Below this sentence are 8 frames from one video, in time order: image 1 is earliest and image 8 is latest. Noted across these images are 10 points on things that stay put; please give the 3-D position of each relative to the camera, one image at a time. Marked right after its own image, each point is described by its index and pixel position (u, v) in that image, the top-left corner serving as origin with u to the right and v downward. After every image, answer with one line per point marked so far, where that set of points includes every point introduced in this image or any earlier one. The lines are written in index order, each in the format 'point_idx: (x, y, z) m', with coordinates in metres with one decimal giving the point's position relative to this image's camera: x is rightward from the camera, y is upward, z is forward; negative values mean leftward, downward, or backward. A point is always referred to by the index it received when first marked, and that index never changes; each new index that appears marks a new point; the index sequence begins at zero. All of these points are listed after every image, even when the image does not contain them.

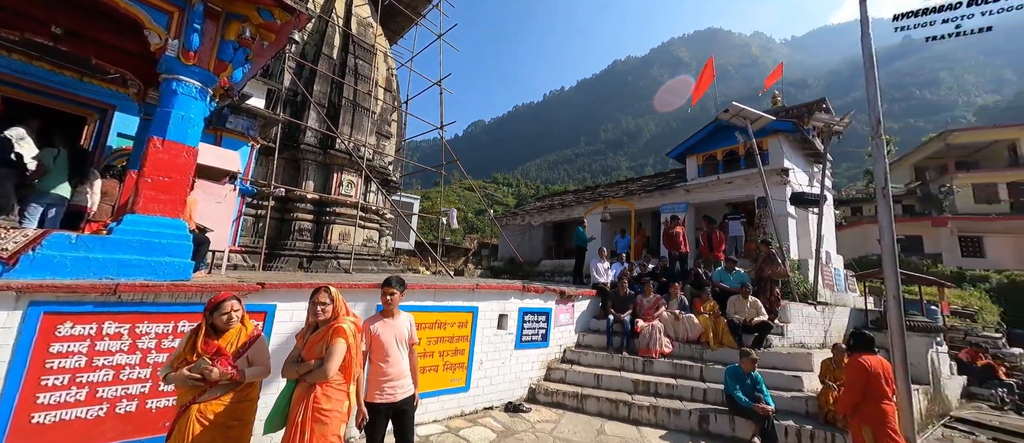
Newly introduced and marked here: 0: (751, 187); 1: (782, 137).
0: (+6.4, +0.9, +9.9) m
1: (+7.2, +2.3, +9.9) m
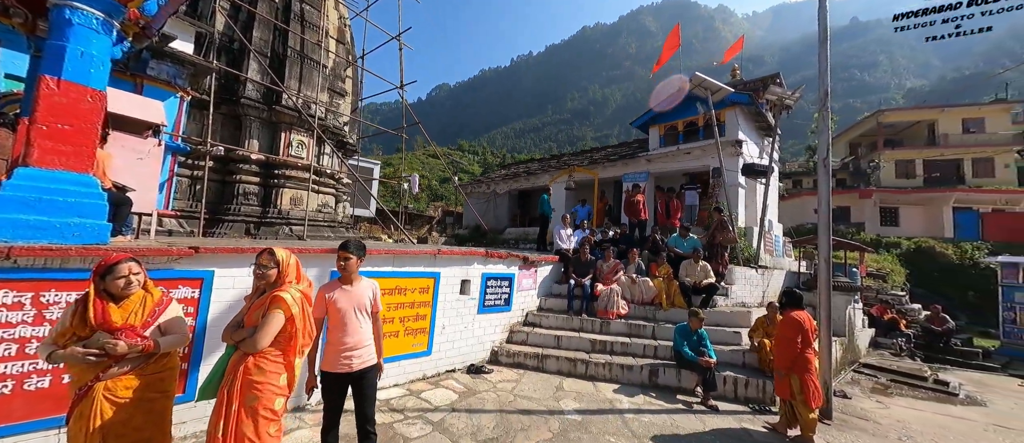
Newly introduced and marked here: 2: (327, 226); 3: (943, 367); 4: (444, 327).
0: (+5.4, +1.8, +10.3) m
1: (+6.3, +3.1, +10.2) m
2: (-4.5, -0.1, +9.0) m
3: (+9.9, -3.3, +8.6) m
4: (-0.9, -1.4, +4.9) m
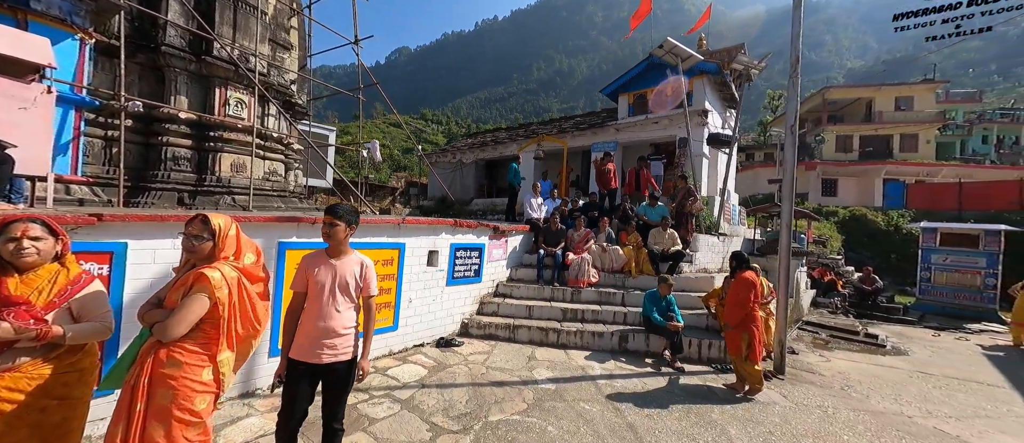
0: (+4.5, +2.6, +10.4) m
1: (+5.3, +3.9, +10.3) m
2: (-5.3, +0.6, +8.3) m
3: (+9.1, -2.5, +9.5) m
4: (-1.3, -1.0, +4.6) m
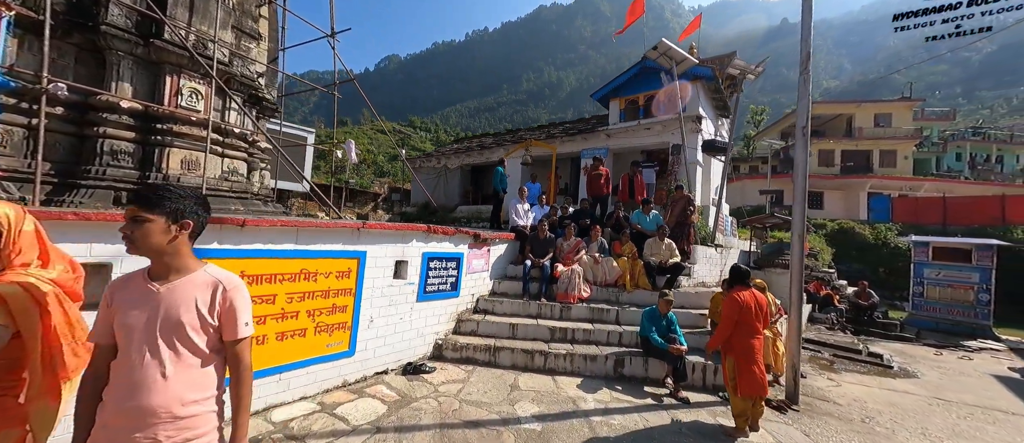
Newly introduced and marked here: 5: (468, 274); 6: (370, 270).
0: (+4.1, +2.3, +9.9) m
1: (+5.0, +3.7, +9.9) m
2: (-5.6, +0.5, +7.5) m
3: (+8.7, -2.9, +9.1) m
4: (-1.5, -1.0, +3.9) m
5: (-0.6, -0.7, +5.2) m
6: (-1.5, -0.5, +3.9) m
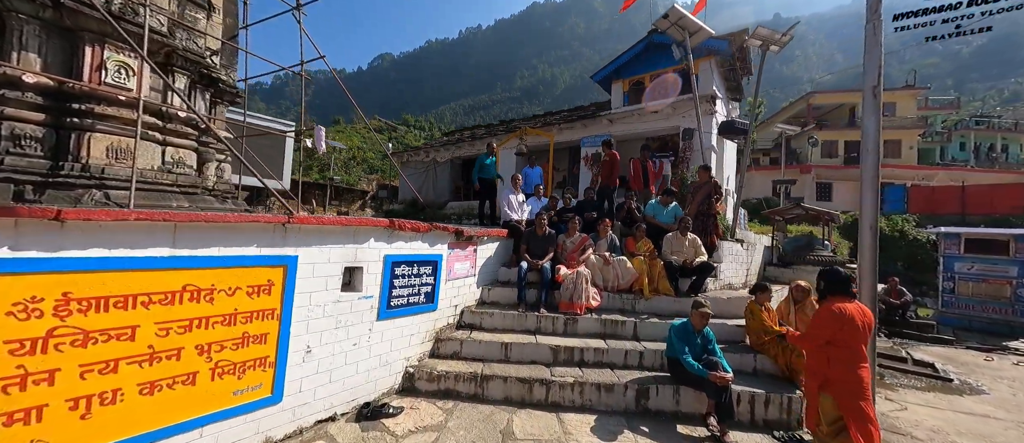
0: (+4.0, +2.5, +8.9) m
1: (+4.8, +3.8, +8.9) m
2: (-5.7, +0.5, +6.3) m
3: (+8.6, -2.6, +8.1) m
4: (-1.5, -1.0, +2.9) m
5: (-0.7, -0.7, +4.2) m
6: (-1.5, -0.4, +2.8) m
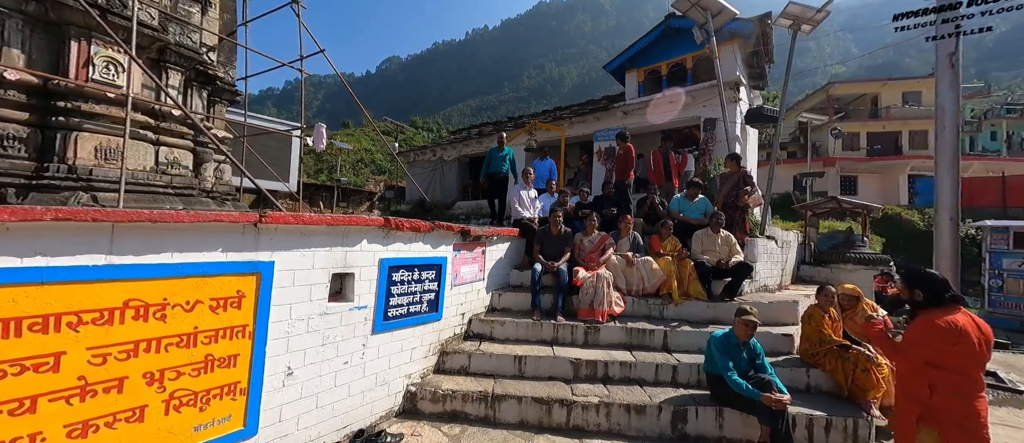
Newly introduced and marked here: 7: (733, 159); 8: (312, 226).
0: (+4.2, +2.6, +8.3) m
1: (+5.0, +3.9, +8.3) m
2: (-5.5, +0.5, +6.0) m
3: (+8.9, -2.5, +7.4) m
4: (-1.4, -1.0, +2.4) m
5: (-0.6, -0.7, +3.7) m
6: (-1.5, -0.4, +2.4) m
7: (+3.0, +0.8, +5.0) m
8: (-1.3, 0.0, +2.5) m
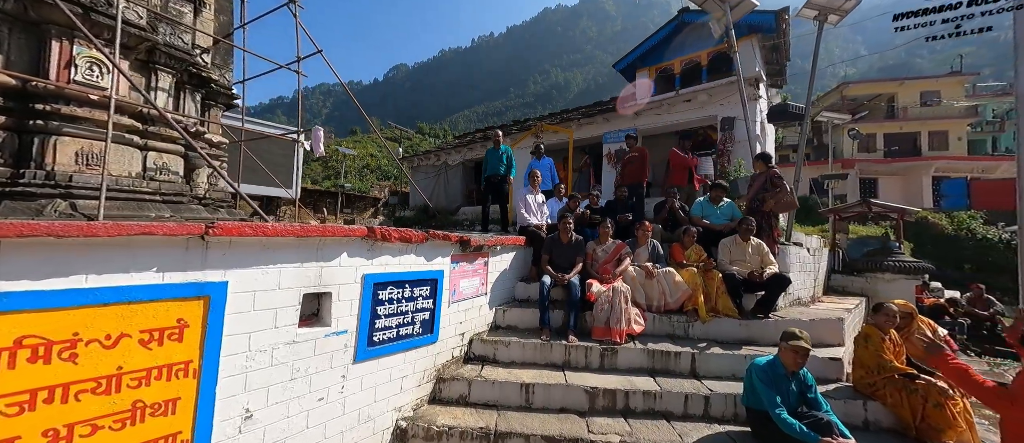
0: (+4.3, +2.5, +7.9) m
1: (+5.1, +3.8, +7.8) m
2: (-5.4, +0.4, +5.7) m
3: (+9.0, -2.6, +6.8) m
4: (-1.4, -1.0, +2.0) m
5: (-0.5, -0.7, +3.3) m
6: (-1.4, -0.5, +2.0) m
7: (+3.0, +0.8, +4.5) m
8: (-1.3, -0.1, +2.1) m
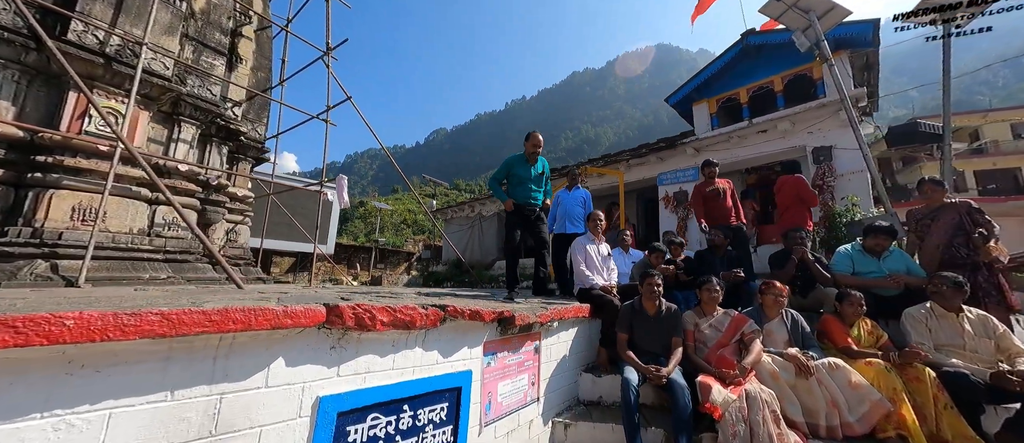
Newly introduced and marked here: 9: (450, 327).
0: (+5.1, +1.6, +6.5) m
1: (+5.9, +2.9, +6.6) m
2: (-4.8, -0.5, +5.0) m
3: (+9.7, -3.2, +4.2) m
4: (-1.1, -1.2, +0.8) m
5: (-0.1, -1.1, +2.0) m
6: (-1.2, -0.7, +0.8) m
7: (+3.5, +0.3, +3.1) m
8: (-1.0, -0.3, +1.0) m
9: (-0.3, -0.5, +1.9) m
